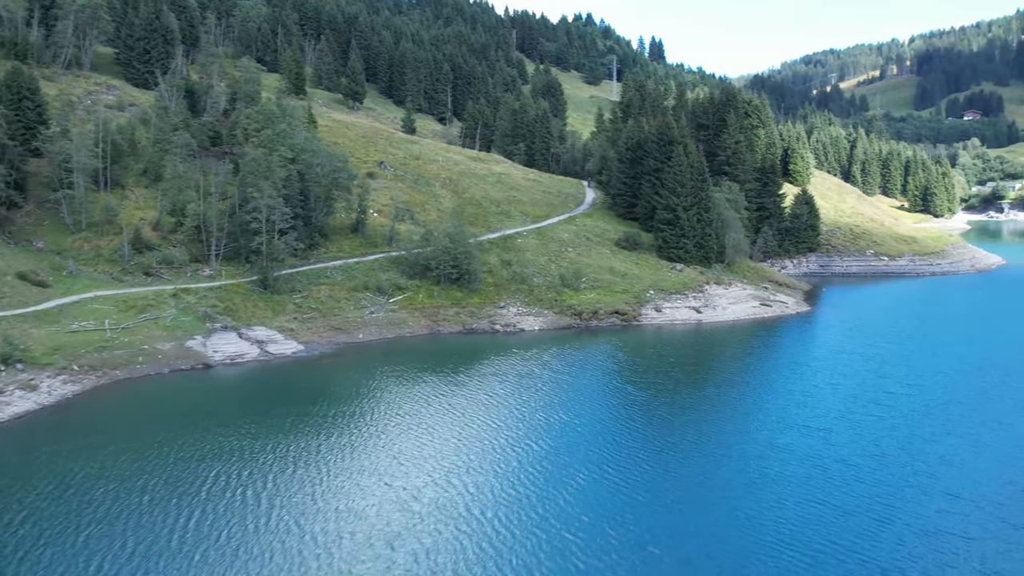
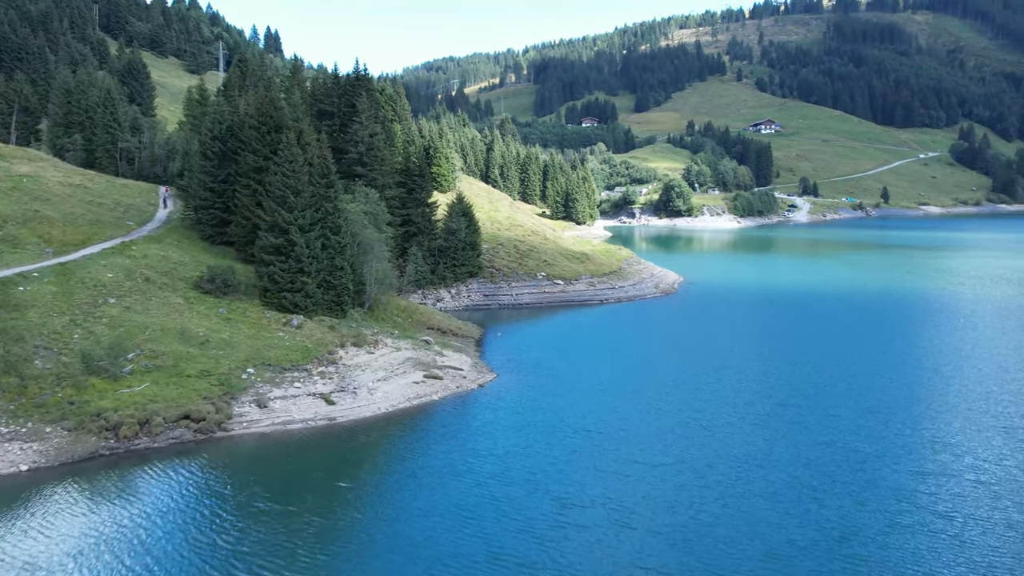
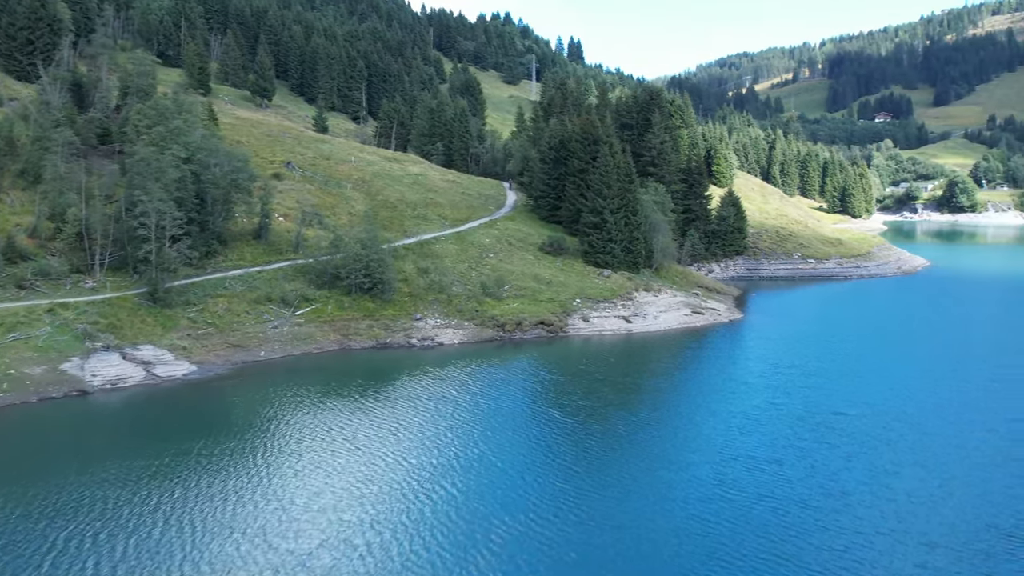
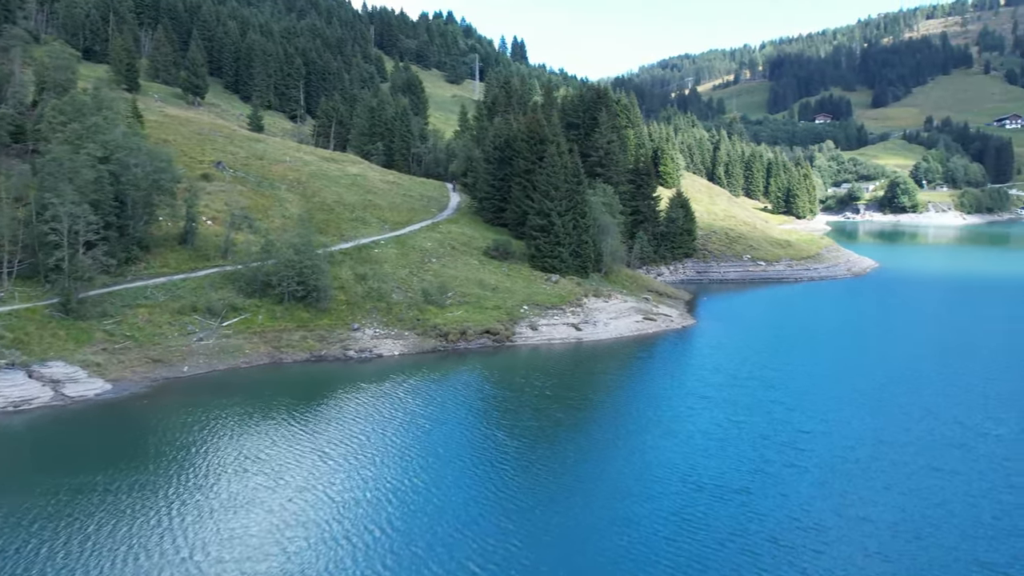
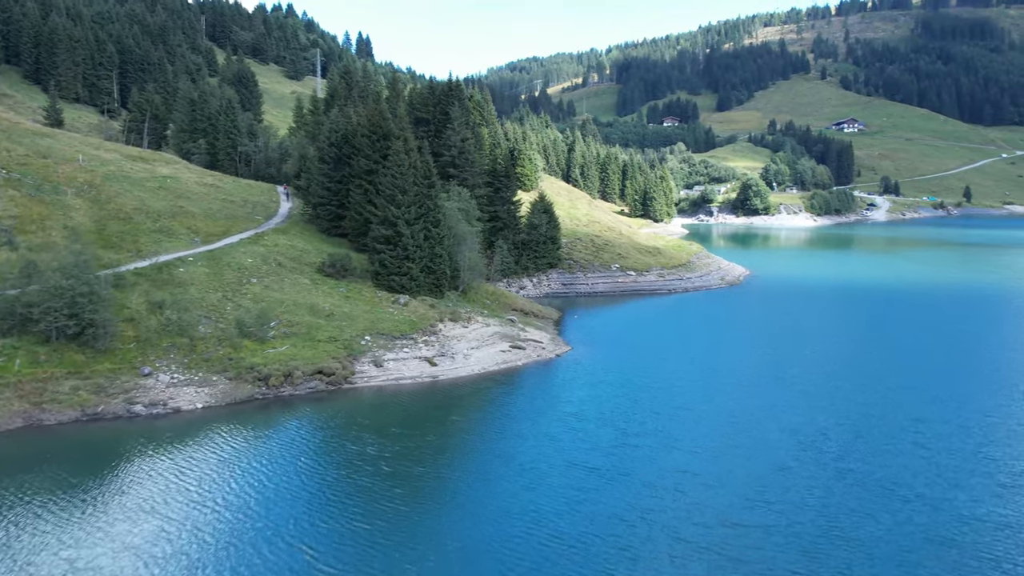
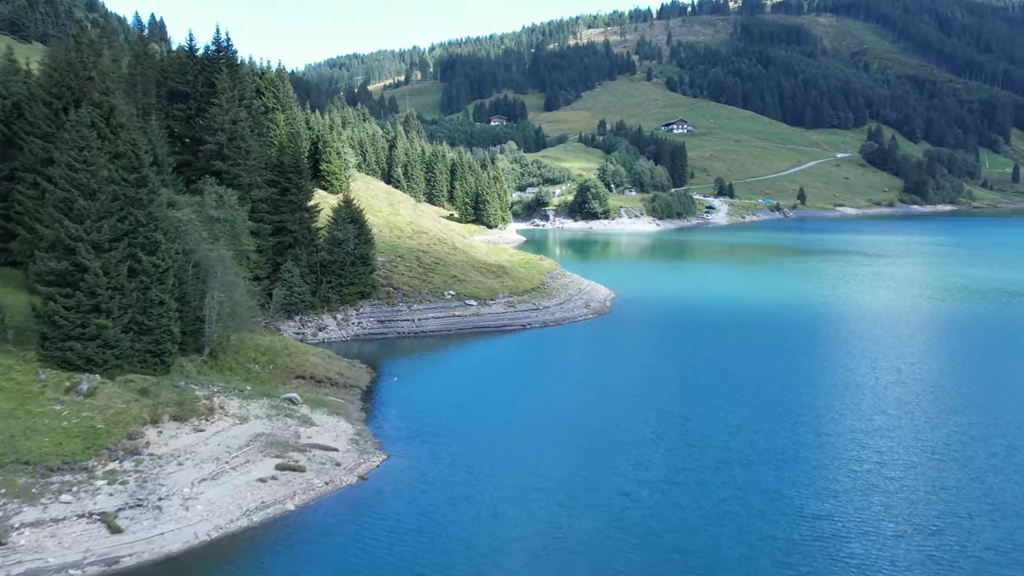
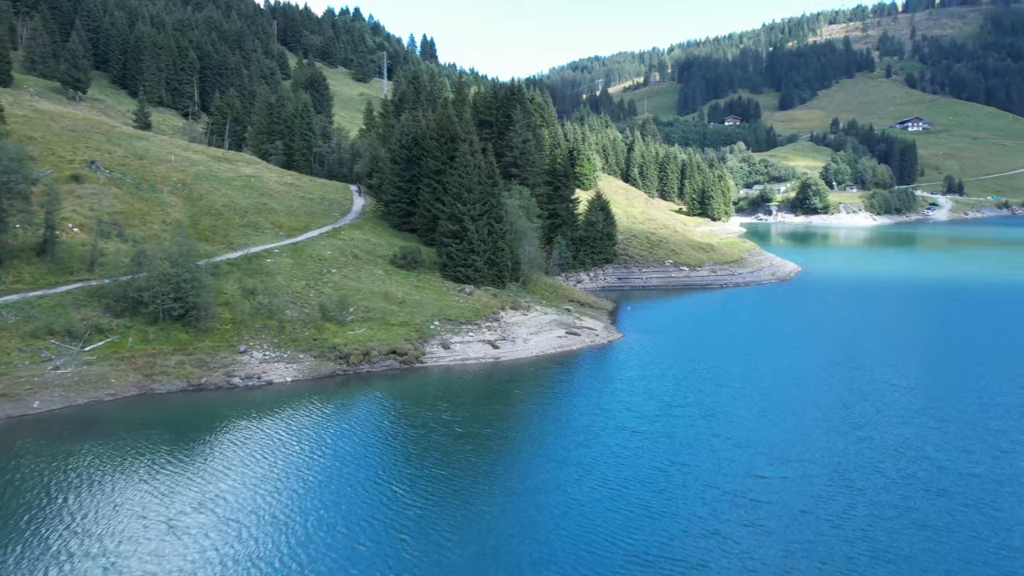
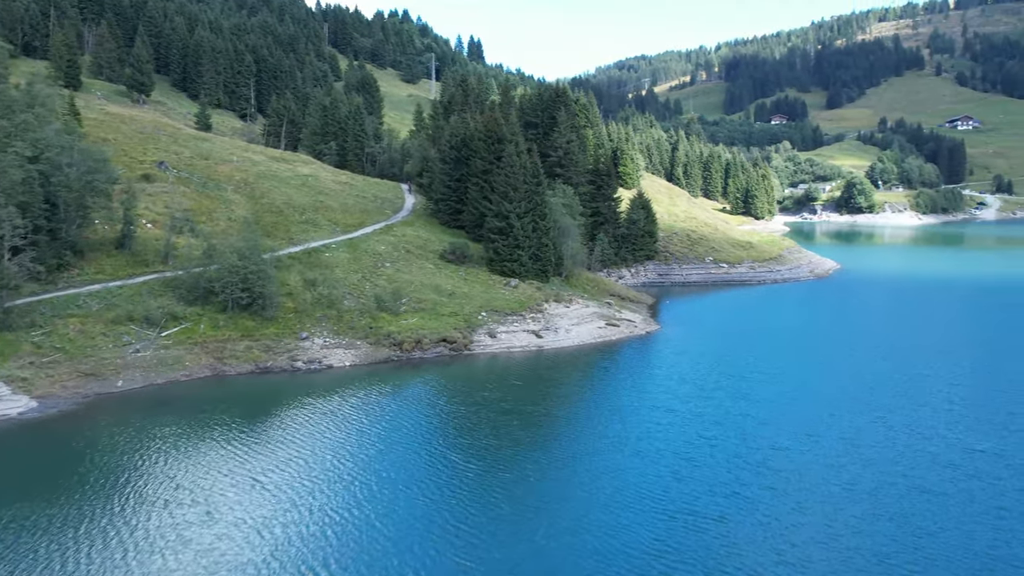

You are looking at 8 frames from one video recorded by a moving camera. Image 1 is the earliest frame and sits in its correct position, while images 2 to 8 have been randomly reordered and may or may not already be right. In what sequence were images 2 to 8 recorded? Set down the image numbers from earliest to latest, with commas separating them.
3, 4, 8, 7, 5, 2, 6
